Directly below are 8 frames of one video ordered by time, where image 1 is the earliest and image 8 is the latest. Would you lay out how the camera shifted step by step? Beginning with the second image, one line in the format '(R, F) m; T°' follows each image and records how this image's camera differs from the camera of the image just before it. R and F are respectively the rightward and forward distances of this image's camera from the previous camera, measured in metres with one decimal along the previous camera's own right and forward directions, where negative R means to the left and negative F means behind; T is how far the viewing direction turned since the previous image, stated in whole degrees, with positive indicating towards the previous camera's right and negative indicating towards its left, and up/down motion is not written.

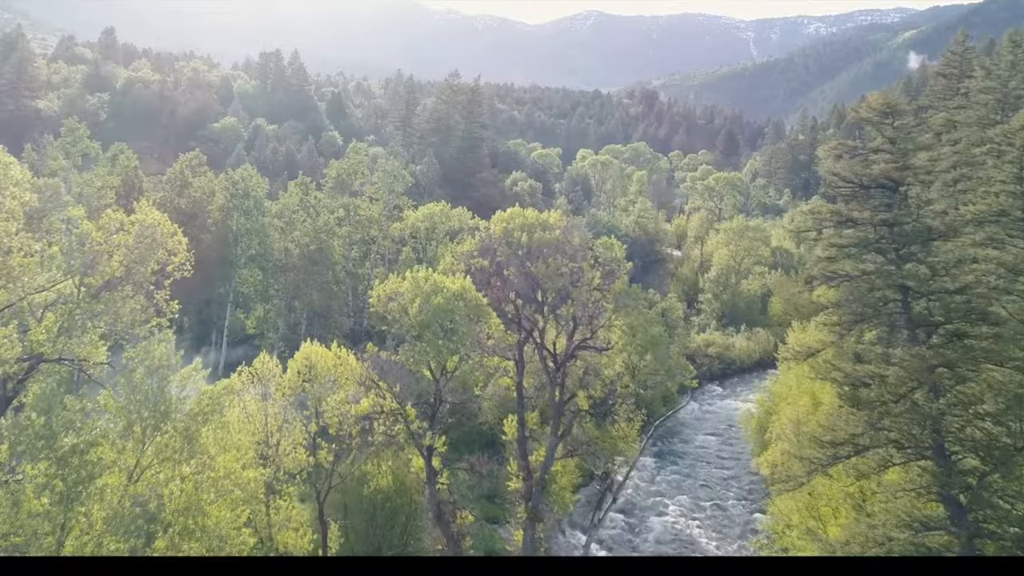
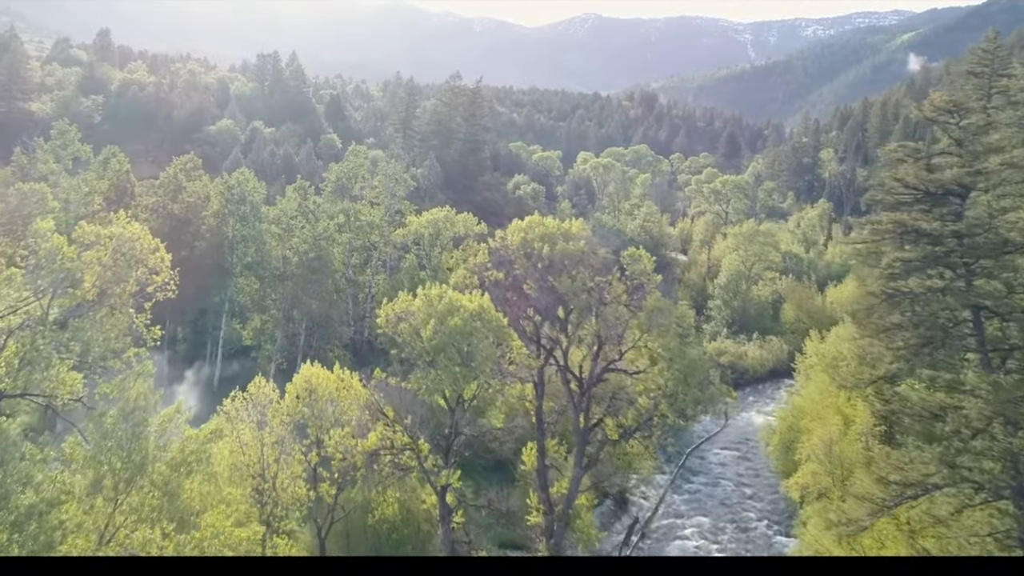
(-0.3, +0.8) m; 0°
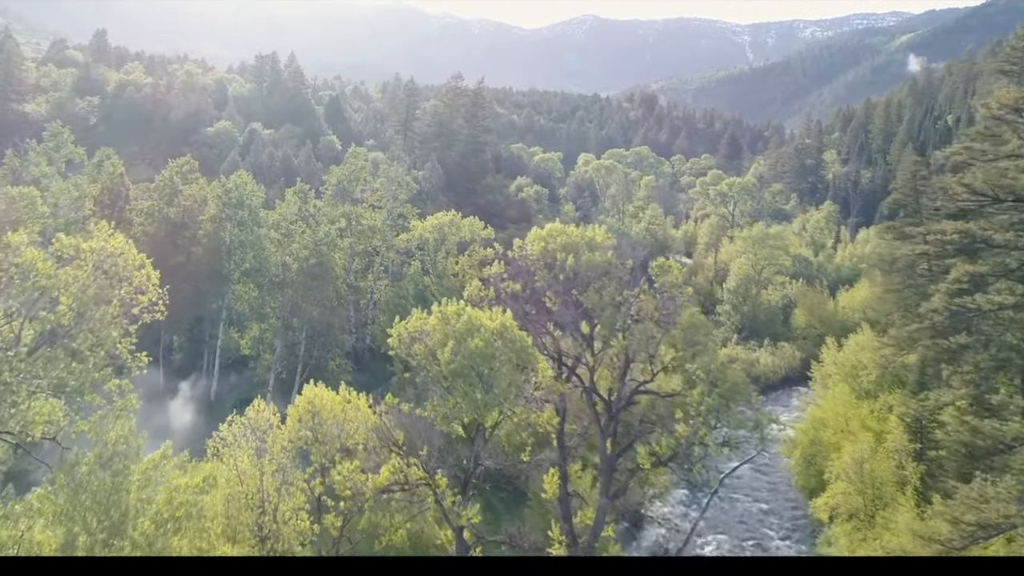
(-0.2, +0.7) m; 0°
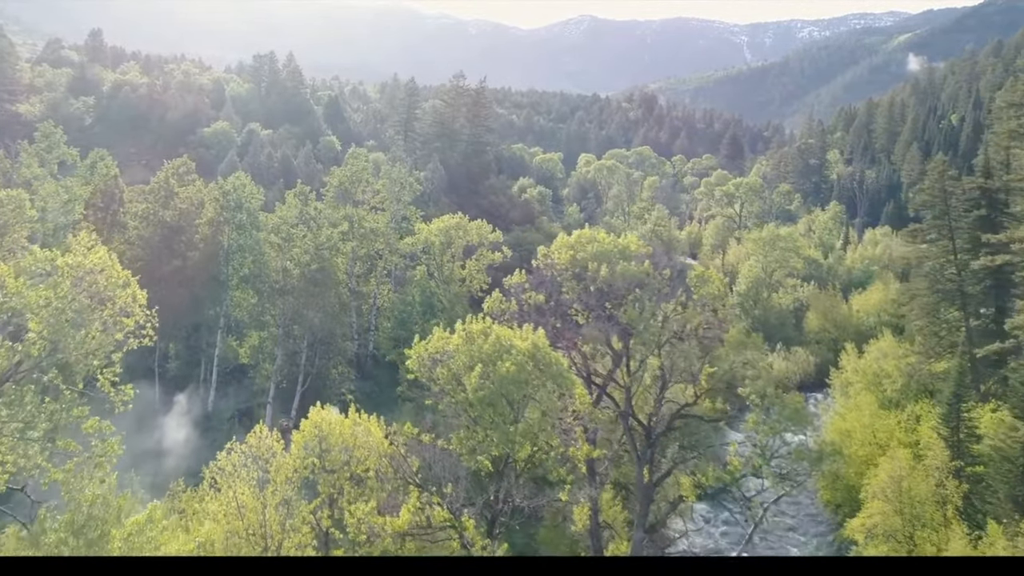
(-0.3, +0.7) m; 0°
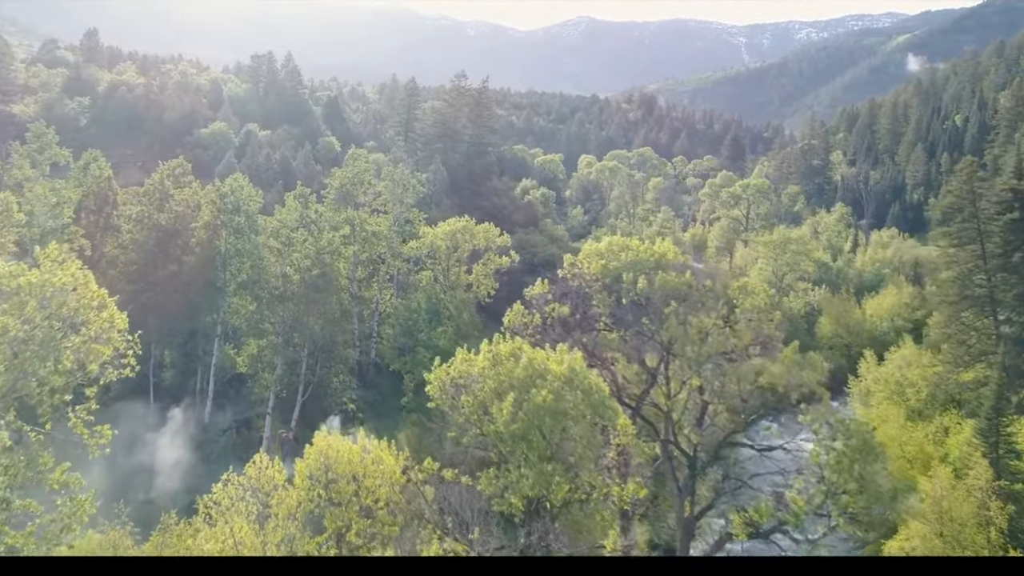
(-0.3, +0.7) m; 0°
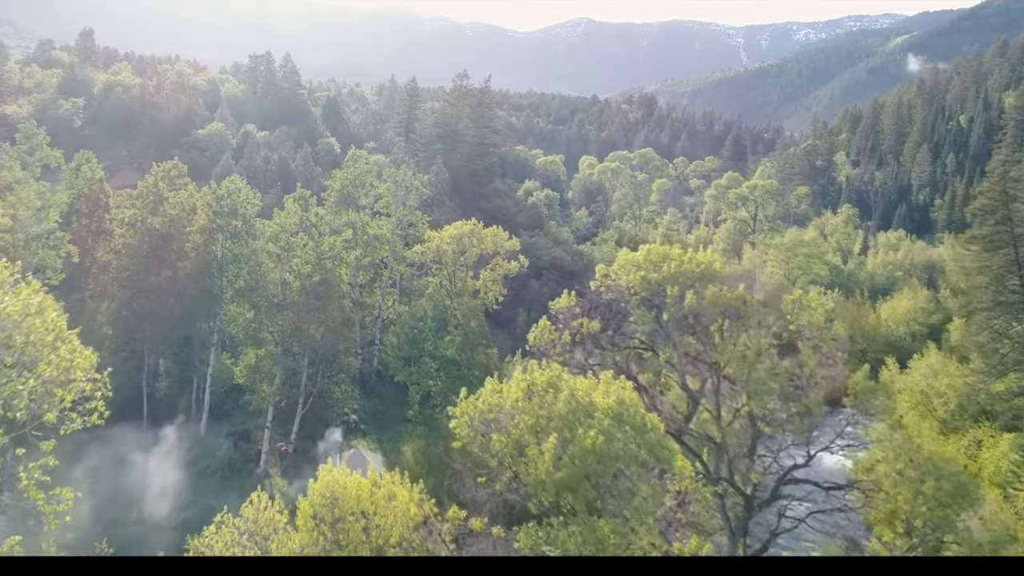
(-0.3, +0.7) m; 0°
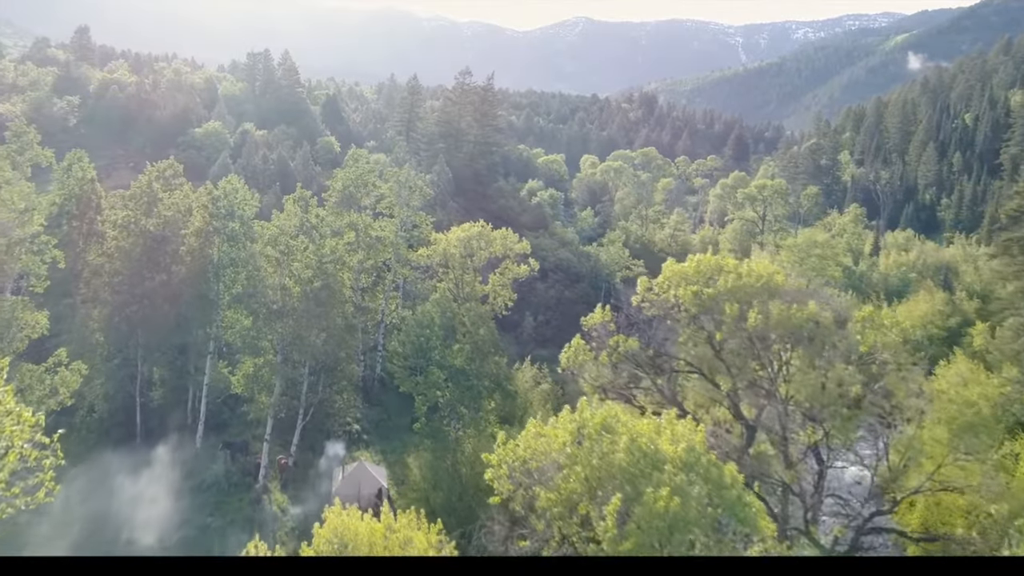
(-0.3, +0.7) m; 0°
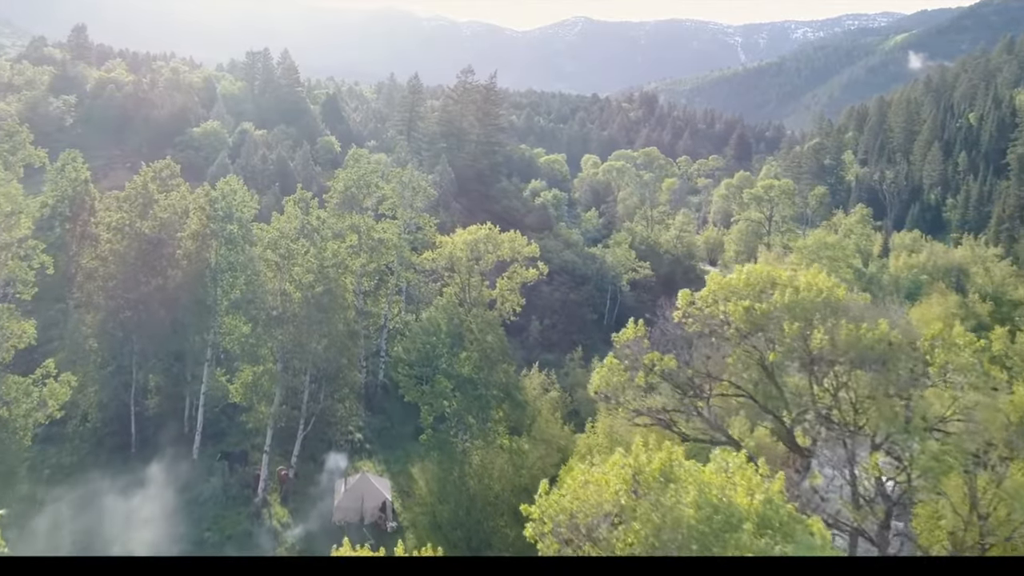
(-0.2, +0.5) m; 0°
